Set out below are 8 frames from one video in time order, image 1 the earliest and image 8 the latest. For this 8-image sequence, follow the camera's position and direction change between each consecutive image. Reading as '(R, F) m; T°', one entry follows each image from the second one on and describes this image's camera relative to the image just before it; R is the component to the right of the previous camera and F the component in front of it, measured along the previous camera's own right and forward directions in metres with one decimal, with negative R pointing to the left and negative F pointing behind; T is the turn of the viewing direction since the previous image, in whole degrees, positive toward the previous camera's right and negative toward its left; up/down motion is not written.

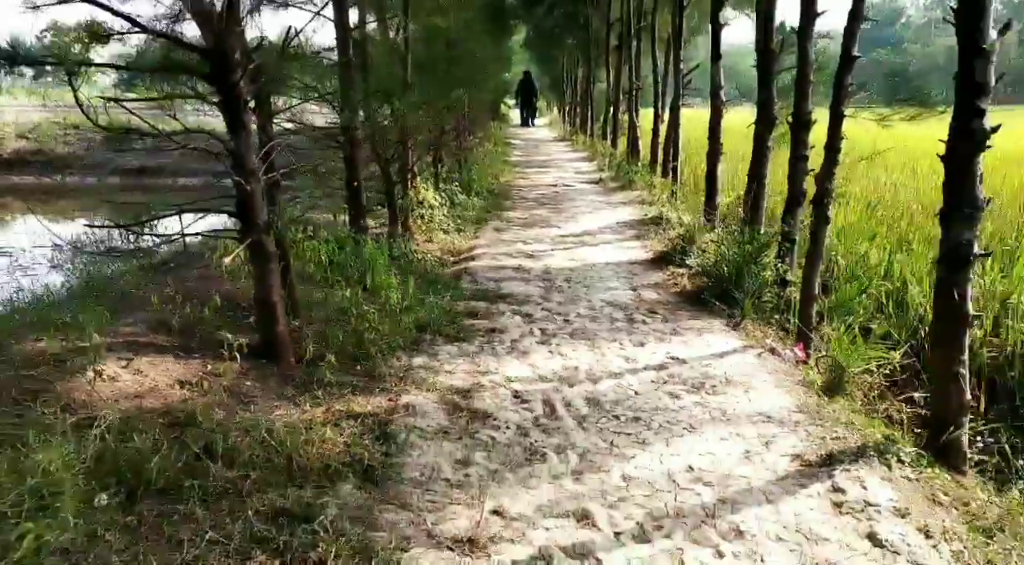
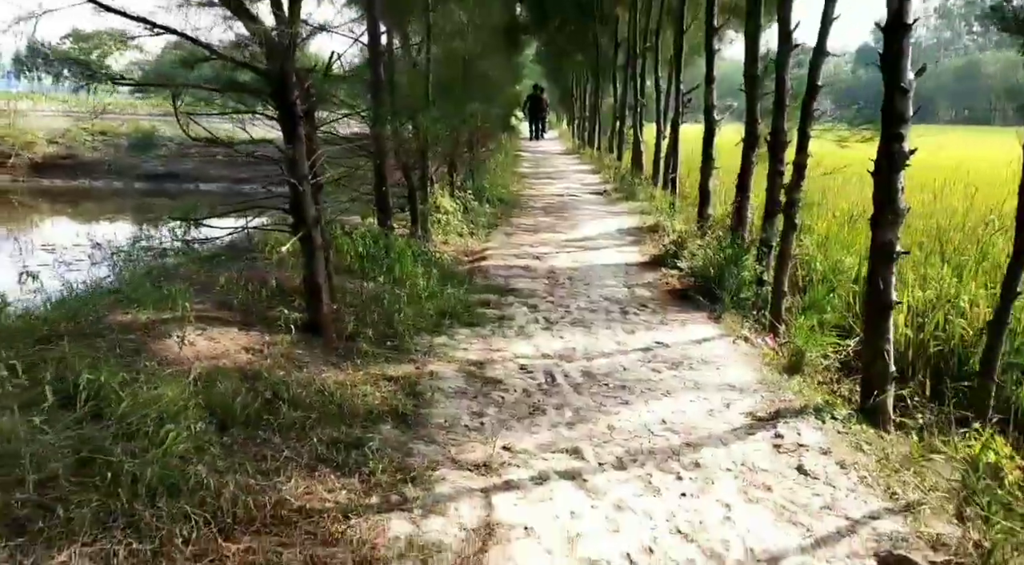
(0.0, -0.9) m; -1°
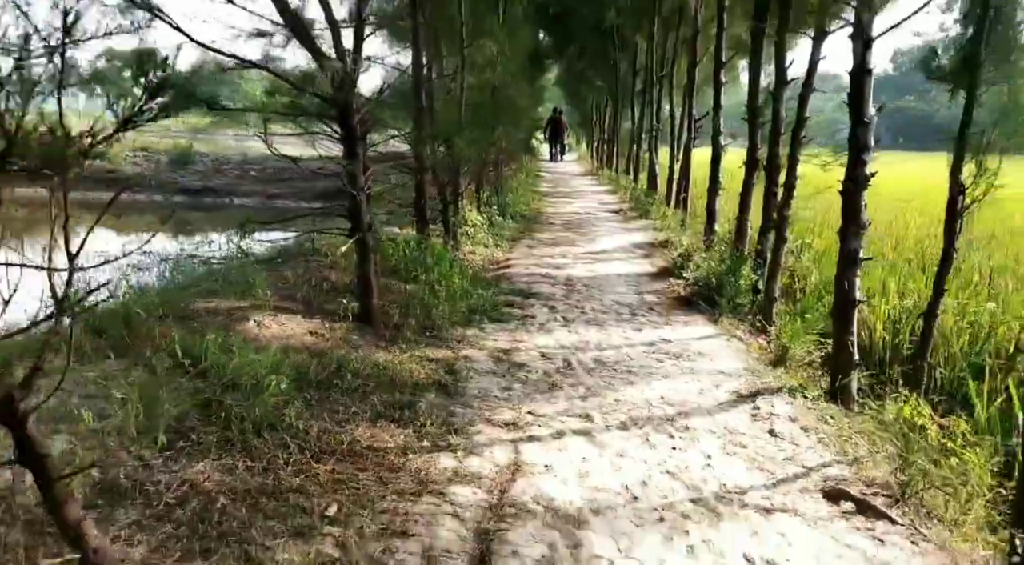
(-0.1, -0.9) m; -1°
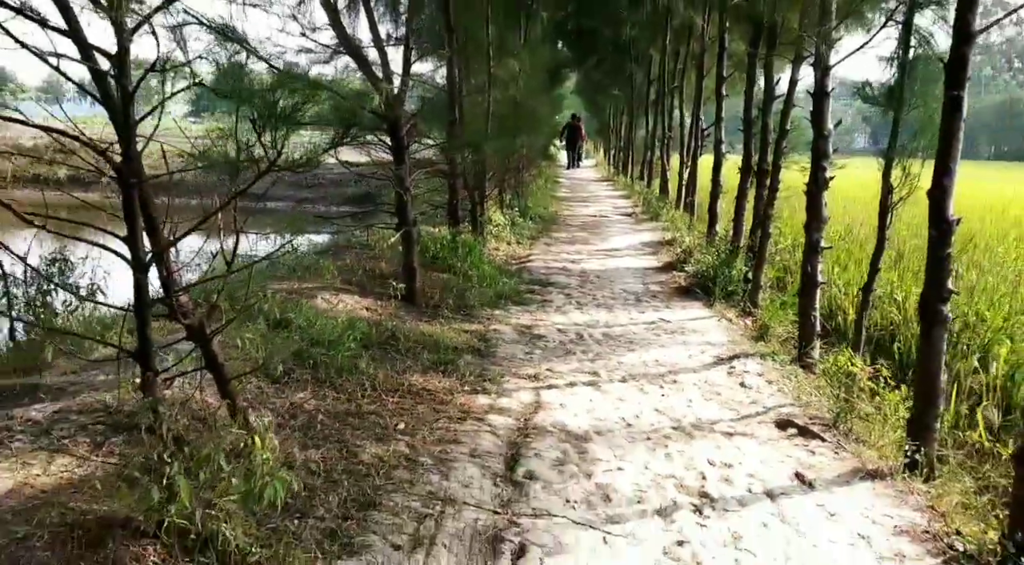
(0.0, -1.2) m; -1°
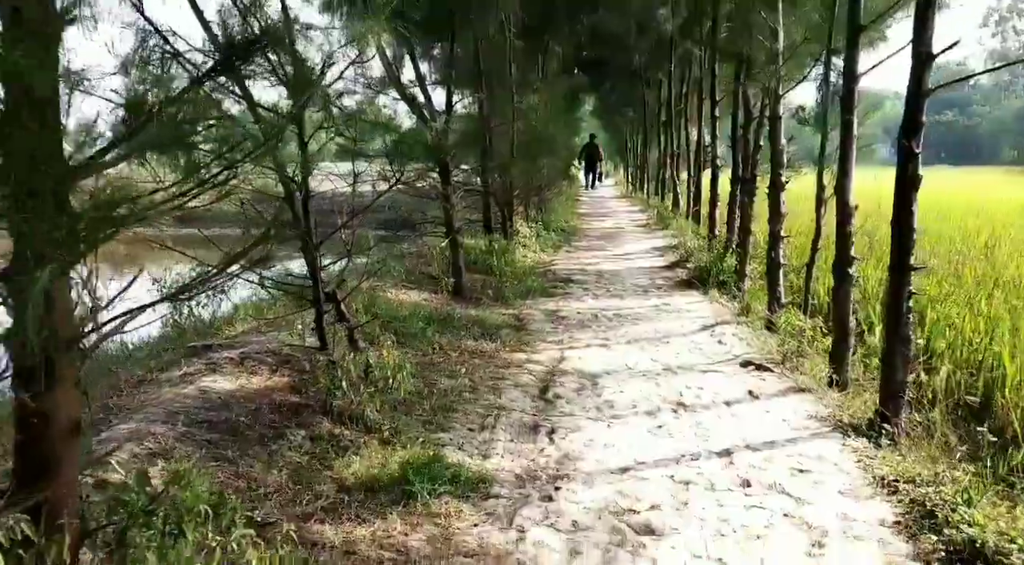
(0.0, -1.8) m; -2°
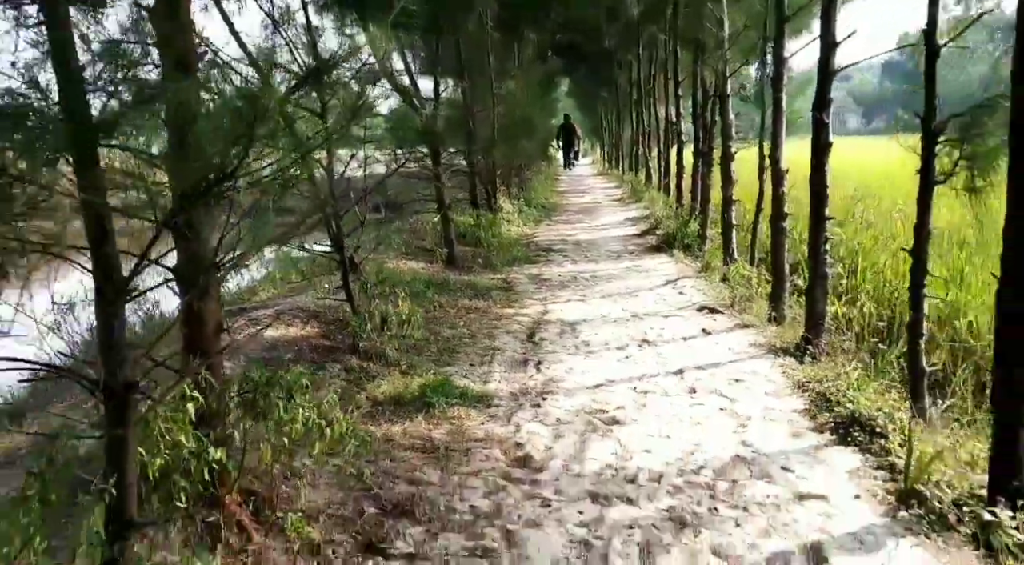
(-0.1, -1.1) m; +1°
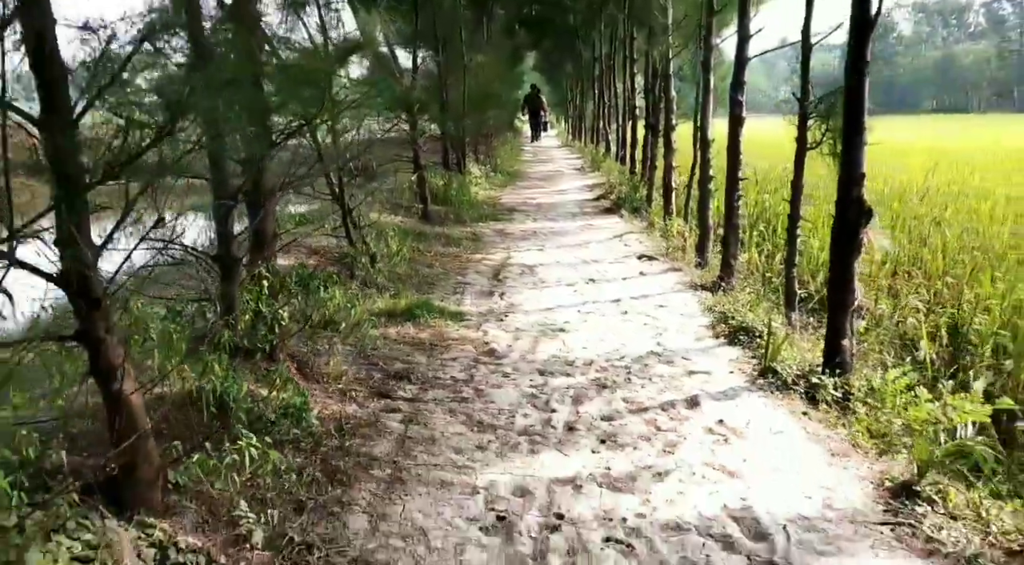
(-0.1, -1.3) m; +3°
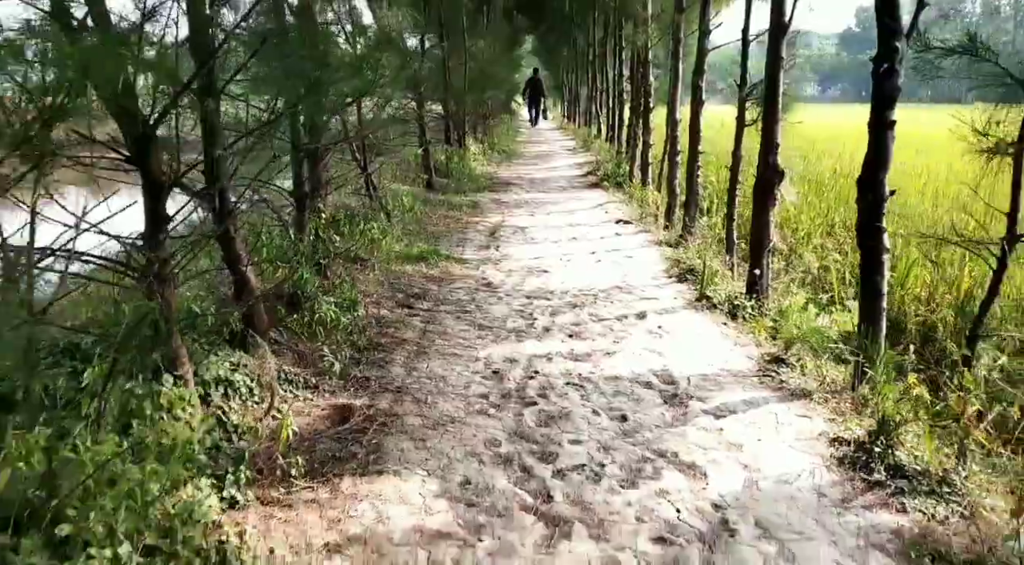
(0.0, -1.4) m; 0°
